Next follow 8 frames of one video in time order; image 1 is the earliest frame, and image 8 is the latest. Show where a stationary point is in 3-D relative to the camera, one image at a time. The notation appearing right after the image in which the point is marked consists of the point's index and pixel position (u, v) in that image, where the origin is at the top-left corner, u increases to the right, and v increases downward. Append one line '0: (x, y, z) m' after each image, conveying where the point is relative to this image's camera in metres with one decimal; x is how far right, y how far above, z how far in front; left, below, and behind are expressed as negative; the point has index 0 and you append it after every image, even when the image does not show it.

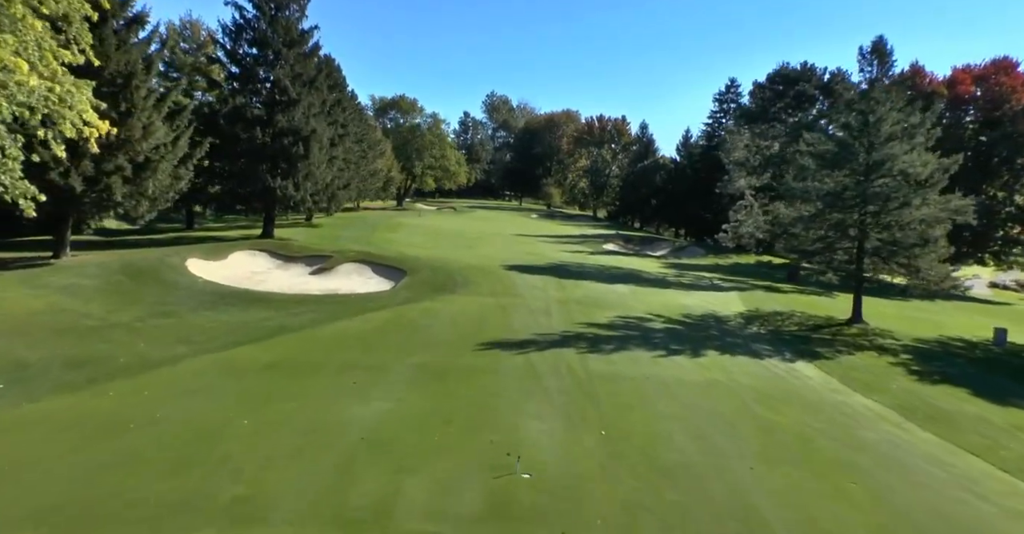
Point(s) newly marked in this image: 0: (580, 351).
0: (+1.5, -1.9, +15.4) m
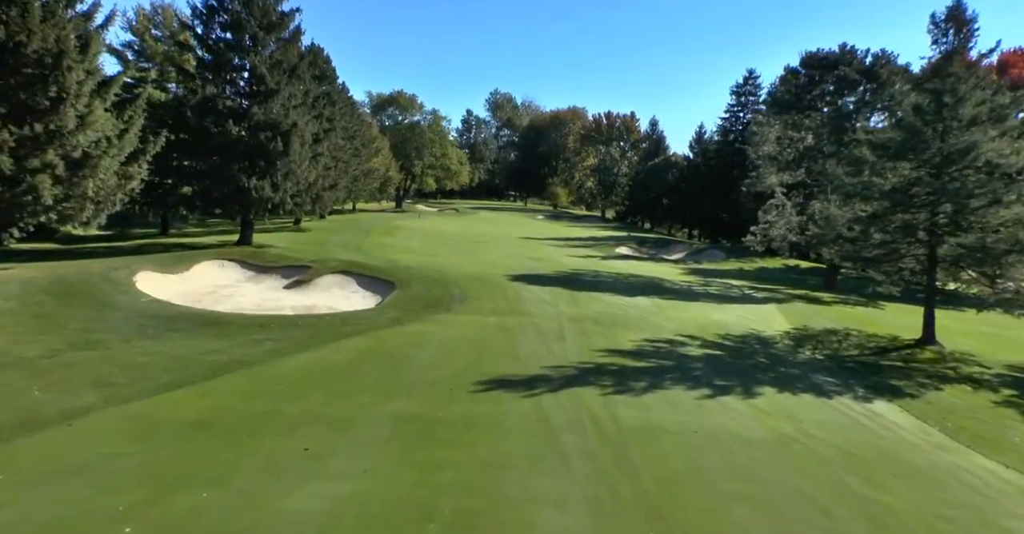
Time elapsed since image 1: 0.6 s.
0: (+1.7, -2.3, +12.2) m
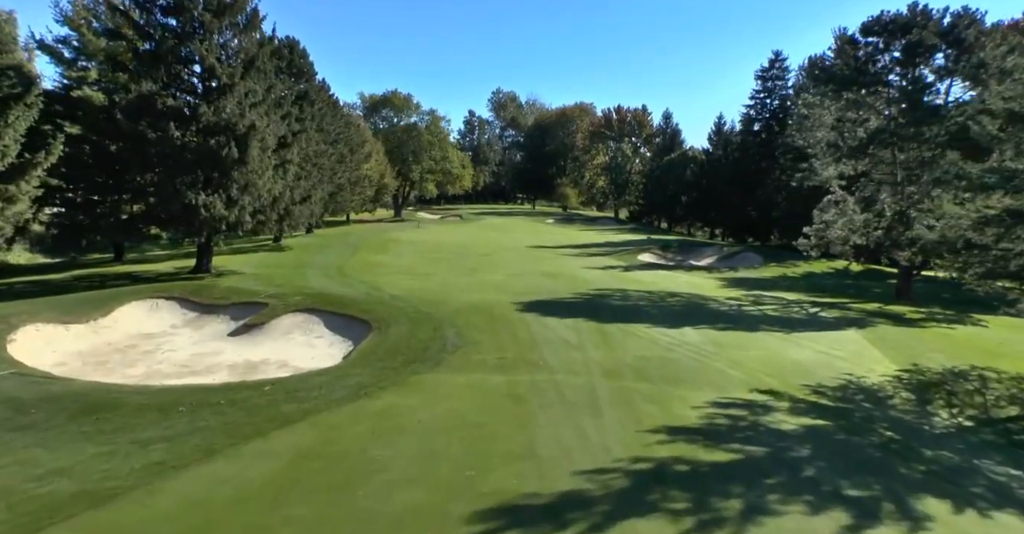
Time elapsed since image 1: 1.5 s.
0: (+1.8, -2.9, +7.5) m
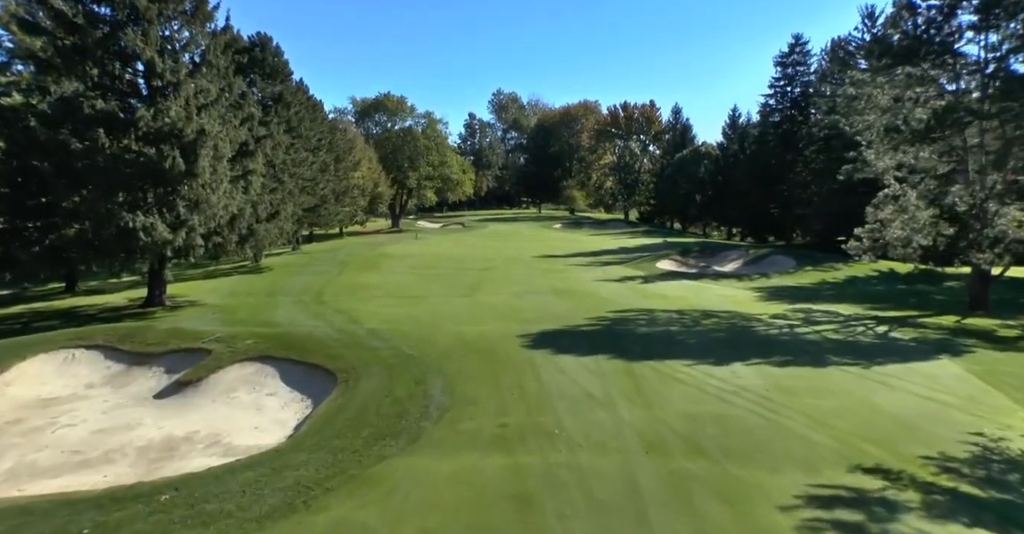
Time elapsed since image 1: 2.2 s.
0: (+1.9, -3.3, +3.9) m
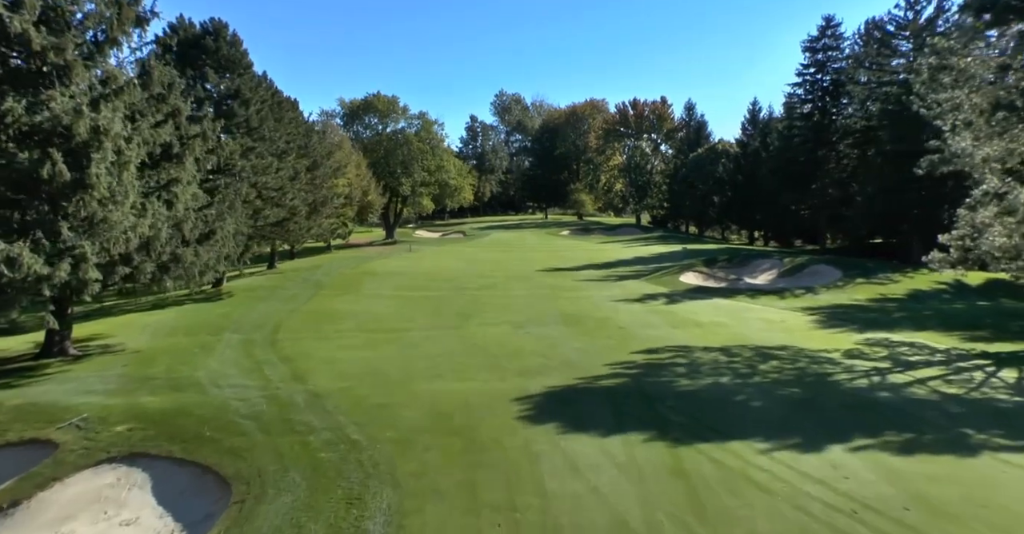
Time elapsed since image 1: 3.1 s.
0: (+1.6, -3.9, -0.7) m
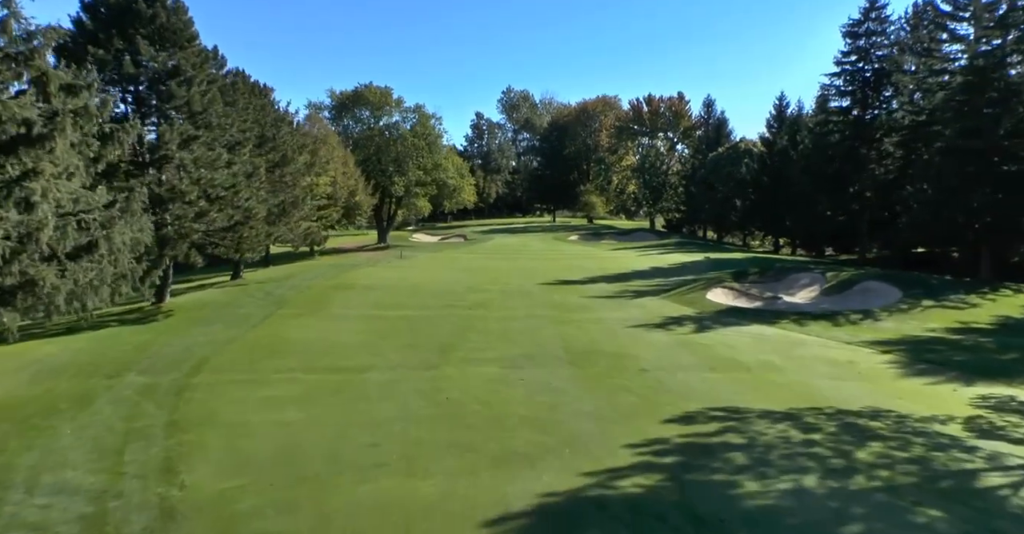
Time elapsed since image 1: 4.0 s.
0: (+1.1, -4.4, -5.3) m
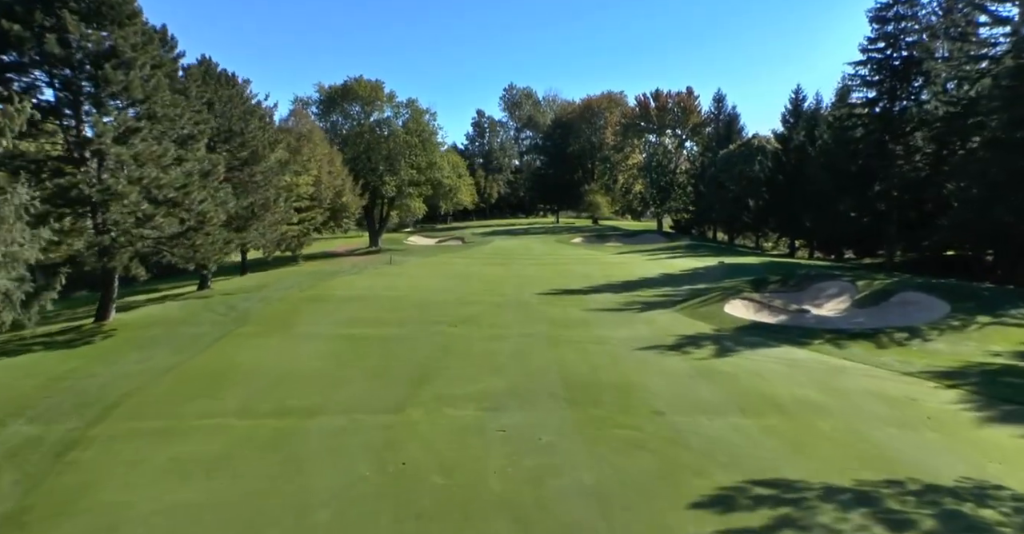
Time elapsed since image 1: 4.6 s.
0: (+0.6, -4.7, -8.2) m
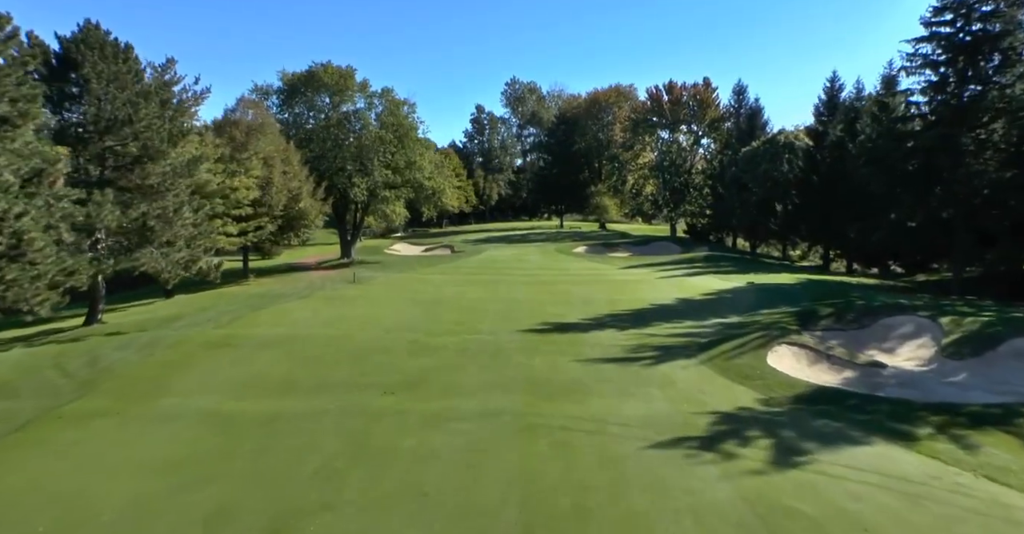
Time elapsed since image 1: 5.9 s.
0: (-0.7, -5.7, -14.6) m
